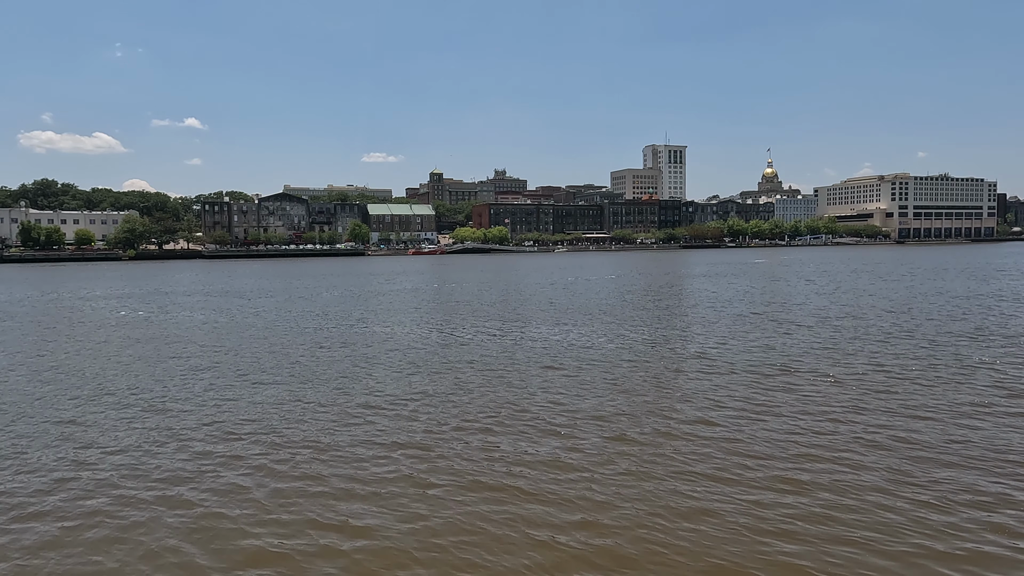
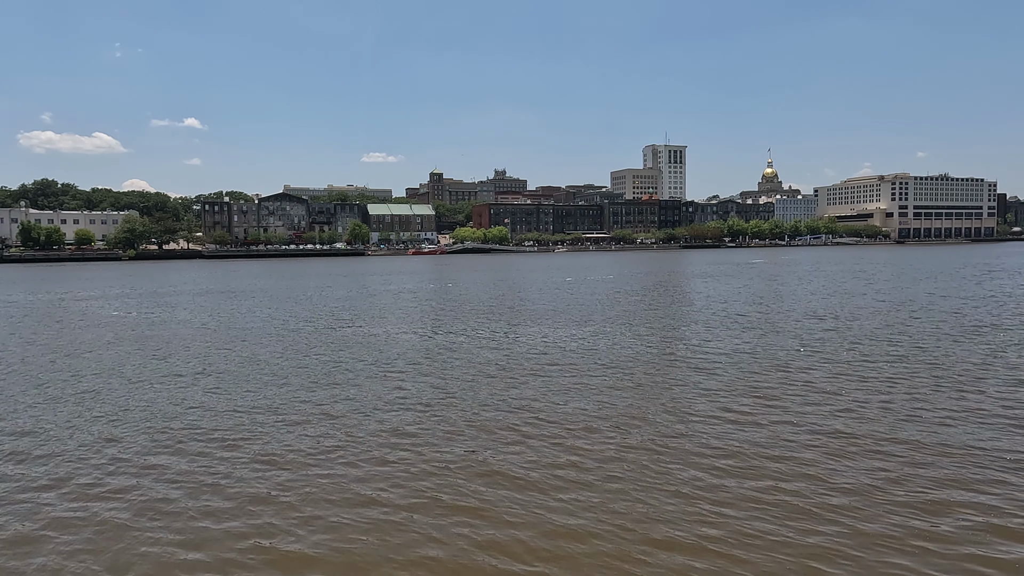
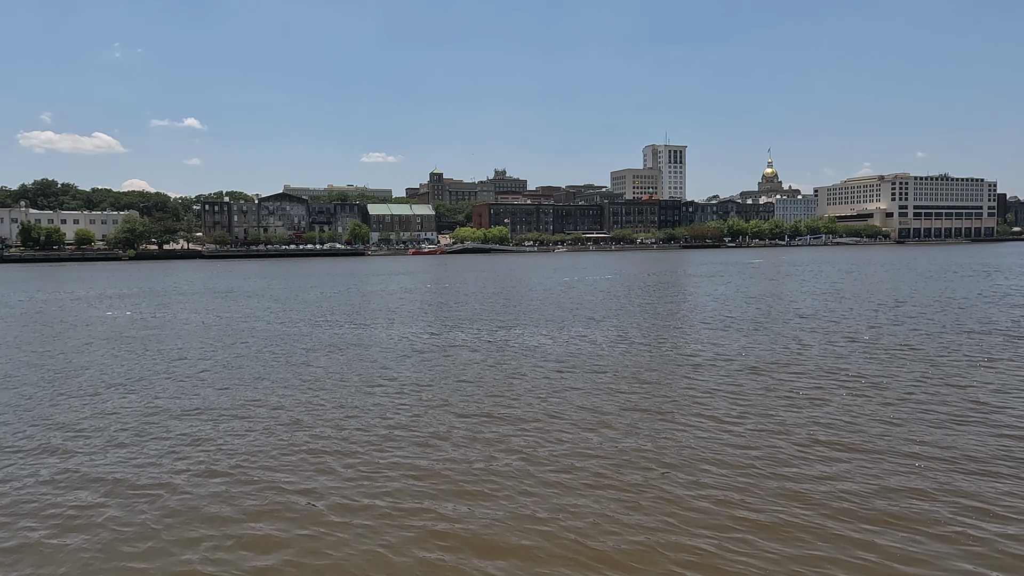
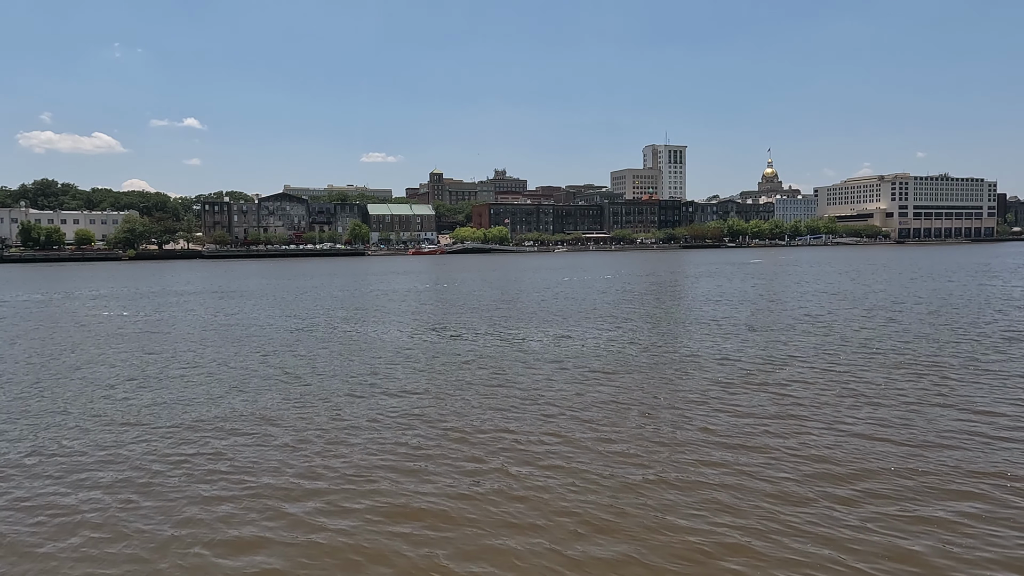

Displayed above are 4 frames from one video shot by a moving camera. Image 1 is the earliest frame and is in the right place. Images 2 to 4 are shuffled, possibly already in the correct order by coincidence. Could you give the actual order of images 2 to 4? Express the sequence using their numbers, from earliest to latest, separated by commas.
2, 3, 4
